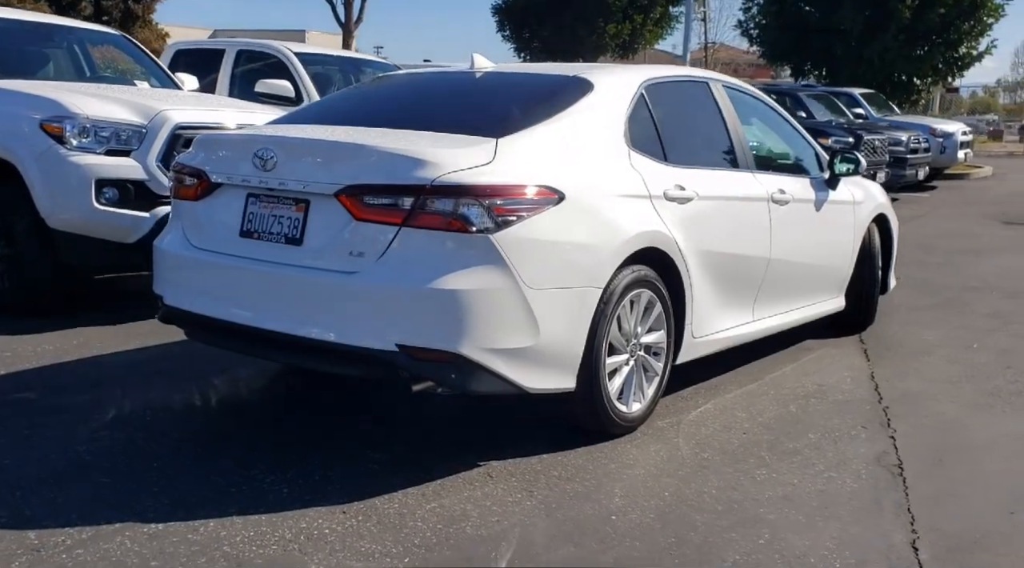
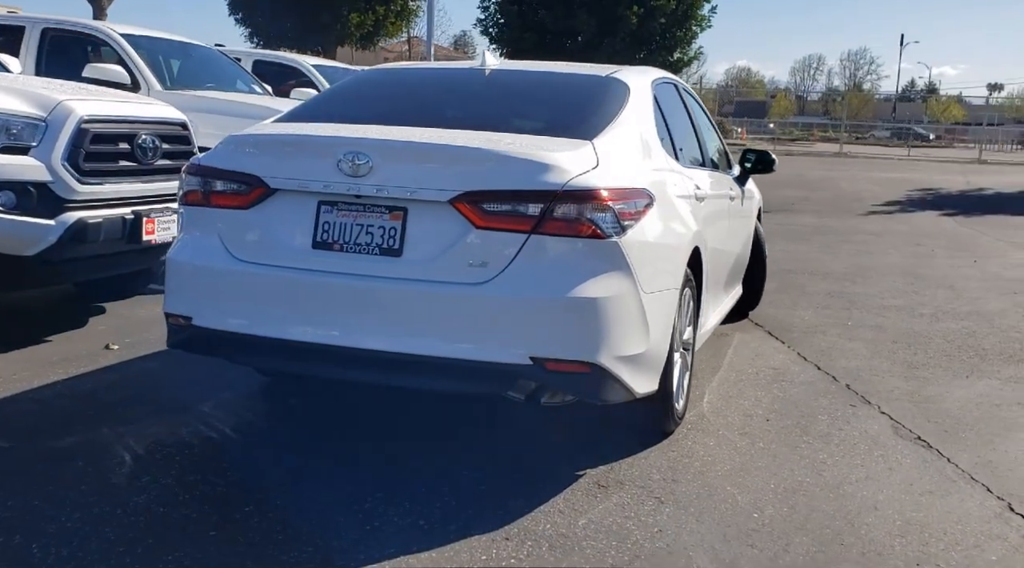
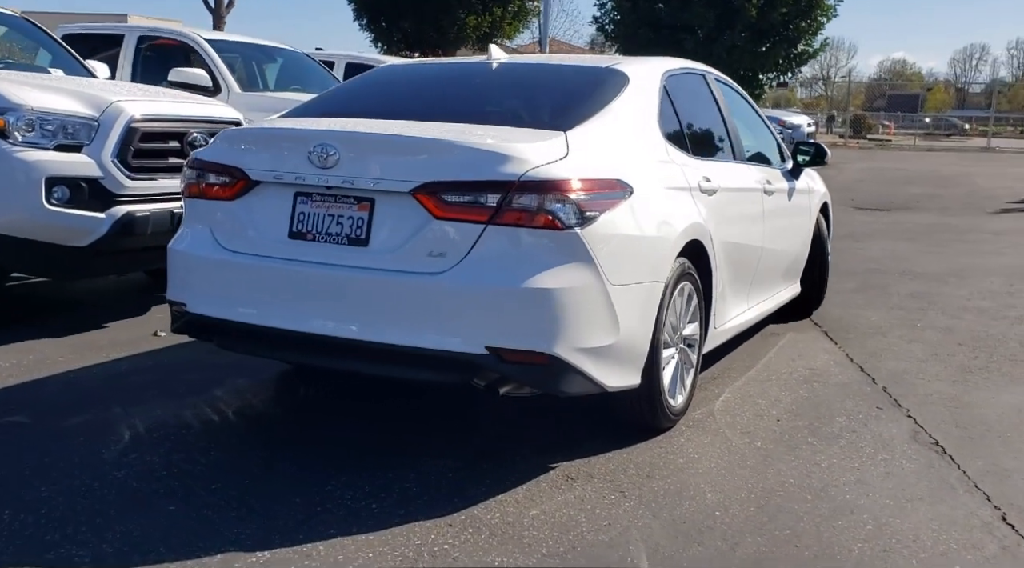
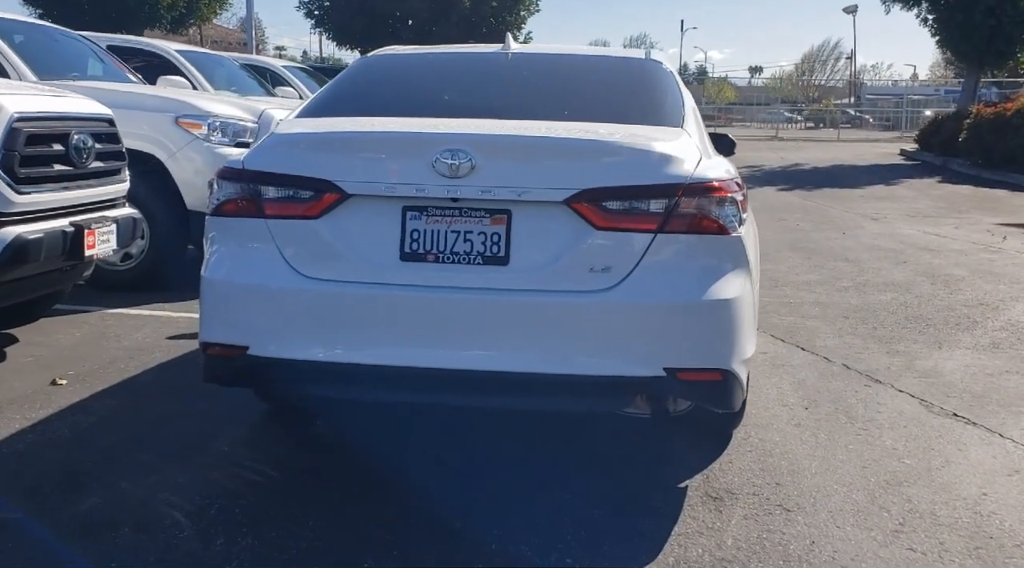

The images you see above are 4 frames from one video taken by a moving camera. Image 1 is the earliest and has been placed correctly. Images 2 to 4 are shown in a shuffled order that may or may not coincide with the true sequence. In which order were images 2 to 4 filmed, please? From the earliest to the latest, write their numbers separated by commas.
3, 2, 4
